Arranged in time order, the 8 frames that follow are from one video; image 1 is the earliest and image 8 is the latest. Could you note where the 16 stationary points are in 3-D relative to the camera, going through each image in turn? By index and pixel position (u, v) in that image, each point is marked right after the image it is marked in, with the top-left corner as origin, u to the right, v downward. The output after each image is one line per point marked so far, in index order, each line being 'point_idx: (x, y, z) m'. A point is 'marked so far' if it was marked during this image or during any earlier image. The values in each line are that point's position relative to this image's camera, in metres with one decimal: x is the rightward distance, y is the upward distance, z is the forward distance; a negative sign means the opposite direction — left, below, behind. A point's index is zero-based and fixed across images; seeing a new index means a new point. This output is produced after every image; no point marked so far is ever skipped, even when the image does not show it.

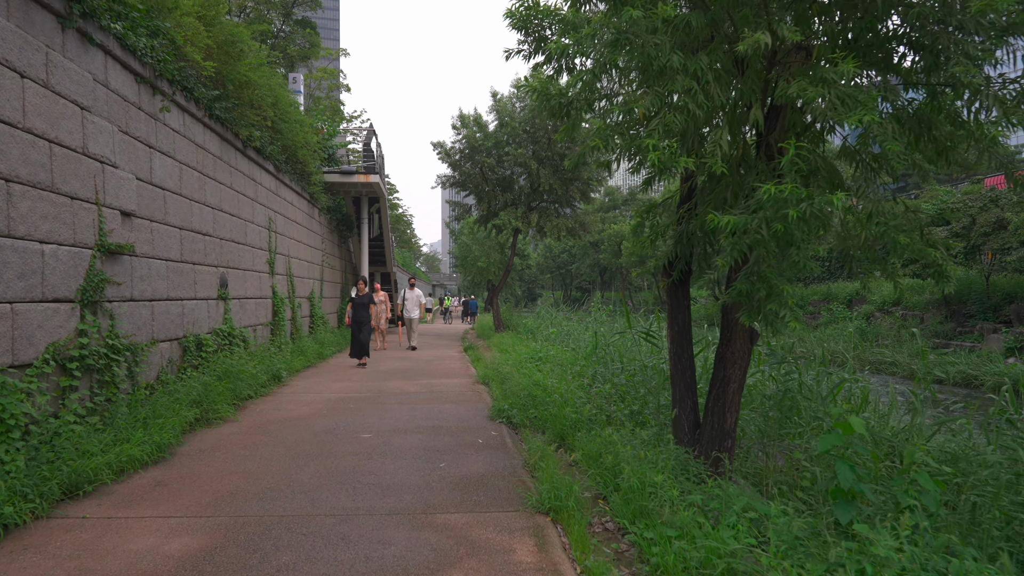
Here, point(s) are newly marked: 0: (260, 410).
0: (-2.5, -1.2, +6.9) m
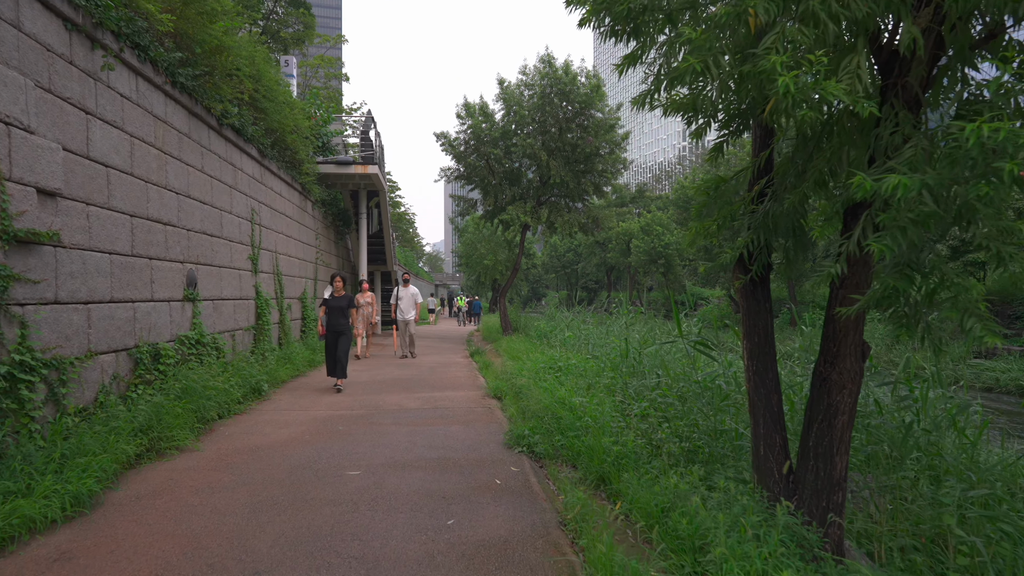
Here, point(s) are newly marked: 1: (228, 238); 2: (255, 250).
0: (-2.3, -1.2, +5.7) m
1: (-3.3, +0.6, +8.1) m
2: (-3.4, +0.5, +9.4) m
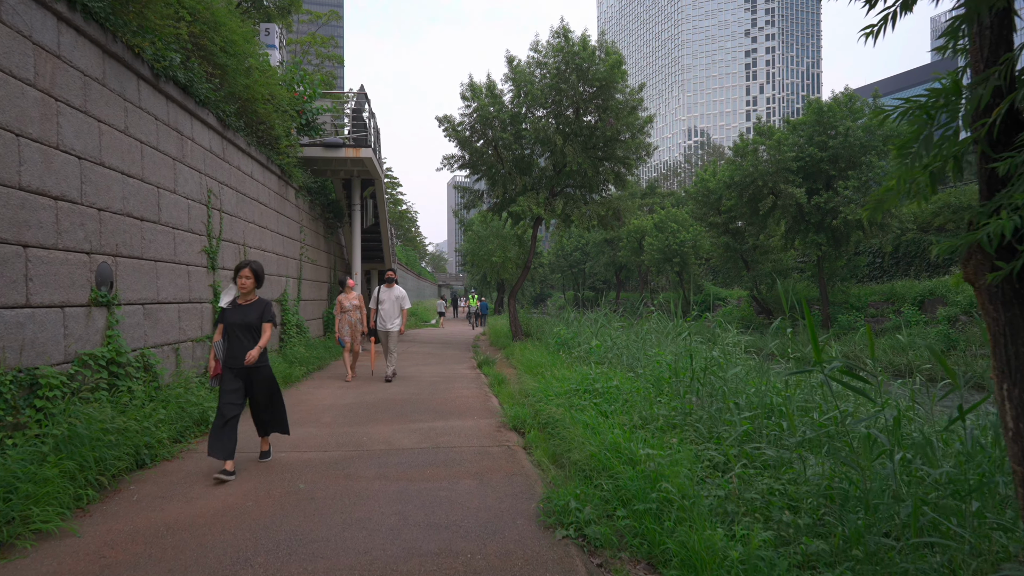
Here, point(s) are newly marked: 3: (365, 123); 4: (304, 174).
0: (-2.1, -1.2, +3.9) m
1: (-3.1, +0.6, +6.3) m
2: (-3.2, +0.5, +7.6) m
3: (-2.7, +3.1, +13.1) m
4: (-3.7, +2.0, +12.4) m
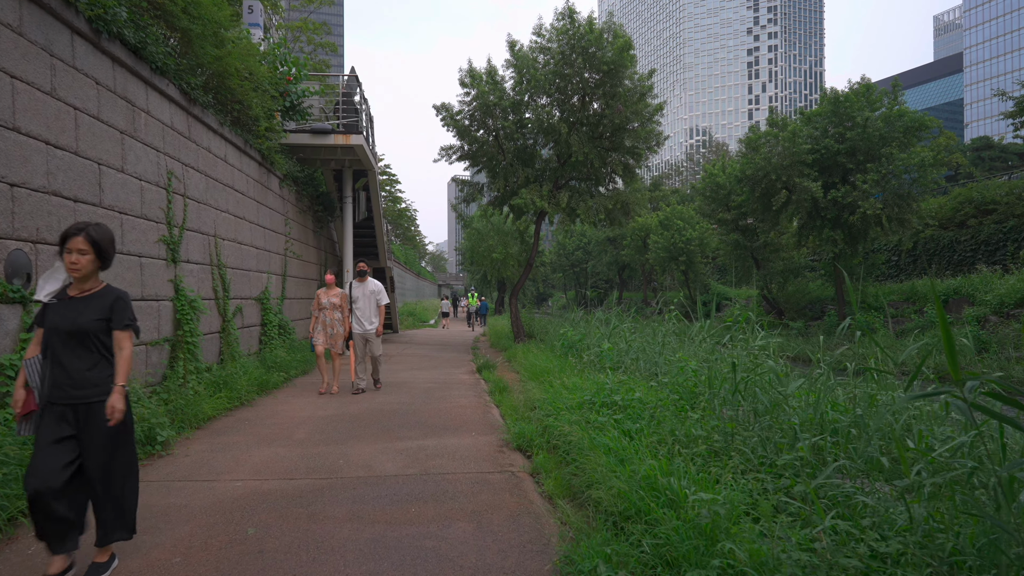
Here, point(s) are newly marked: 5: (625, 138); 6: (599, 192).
0: (-2.1, -1.2, +3.0) m
1: (-3.1, +0.6, +5.4) m
2: (-3.2, +0.5, +6.6) m
3: (-2.7, +3.1, +12.2) m
4: (-3.7, +2.1, +11.4) m
5: (+2.5, +3.3, +15.5) m
6: (+2.0, +2.2, +16.2) m
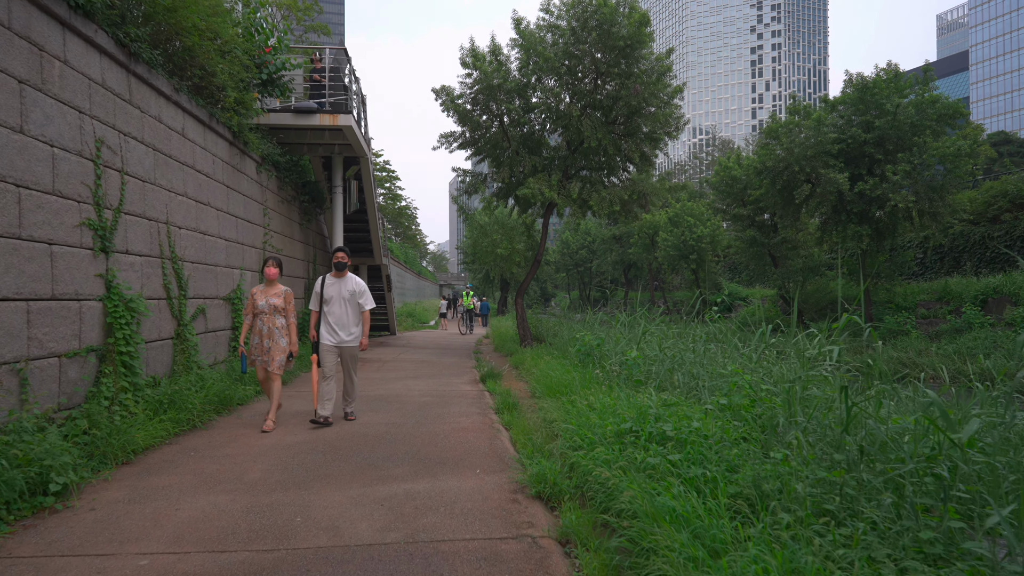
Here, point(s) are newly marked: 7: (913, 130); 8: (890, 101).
0: (-2.0, -1.1, +1.7) m
1: (-3.0, +0.6, +4.1) m
2: (-3.1, +0.6, +5.3) m
3: (-2.6, +3.2, +10.9) m
4: (-3.5, +2.1, +10.2) m
5: (+2.6, +3.4, +14.2) m
6: (+2.1, +2.3, +15.0) m
7: (+10.3, +4.0, +17.9) m
8: (+9.8, +4.9, +18.1) m
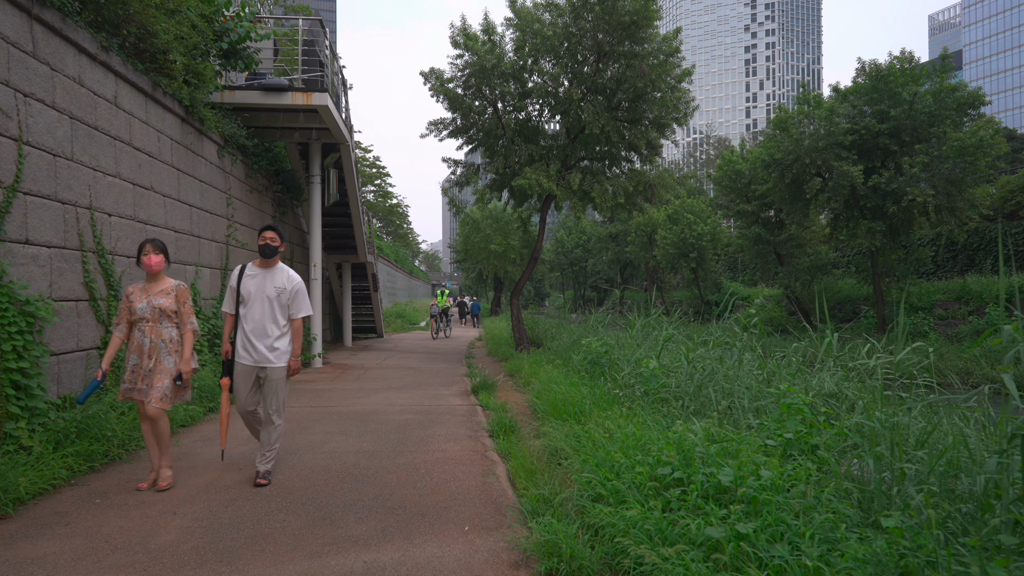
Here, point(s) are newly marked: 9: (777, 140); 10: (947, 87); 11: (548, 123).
0: (-2.0, -1.1, +0.6) m
1: (-3.0, +0.7, +3.0) m
2: (-3.1, +0.6, +4.2) m
3: (-2.7, +3.2, +9.8) m
4: (-3.6, +2.1, +9.0) m
5: (+2.5, +3.4, +13.1) m
6: (+2.0, +2.3, +13.9) m
7: (+10.1, +4.1, +16.9) m
8: (+9.7, +4.9, +17.1) m
9: (+7.4, +4.2, +19.6) m
10: (+10.5, +4.8, +16.8) m
11: (+0.7, +3.2, +13.6) m
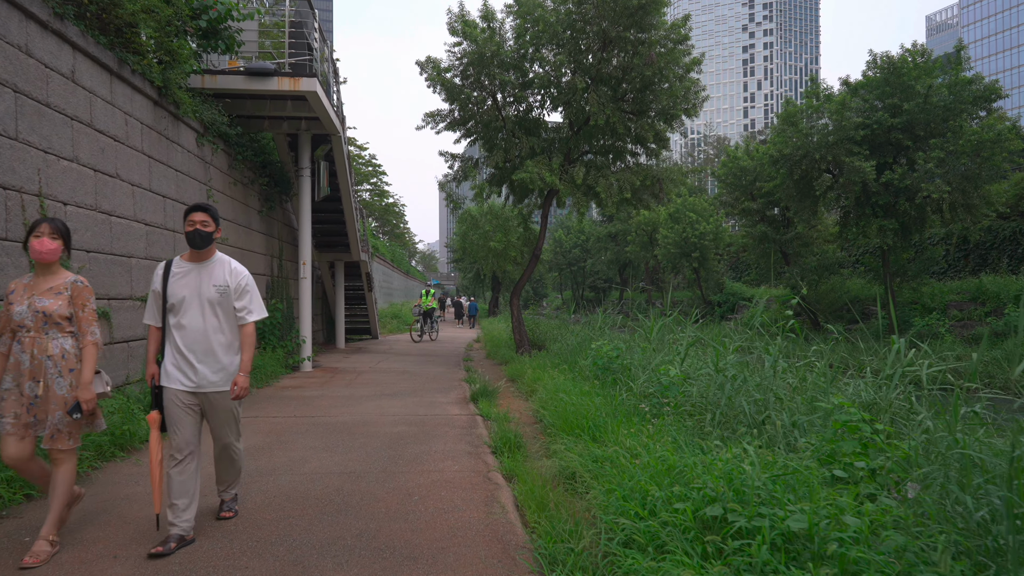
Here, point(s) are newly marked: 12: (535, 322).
0: (-1.9, -1.1, 0.0) m
1: (-2.9, +0.7, +2.4) m
2: (-3.1, +0.6, +3.6) m
3: (-2.6, +3.2, +9.2) m
4: (-3.6, +2.1, +8.4) m
5: (+2.5, +3.4, +12.5) m
6: (+2.0, +2.3, +13.2) m
7: (+10.1, +4.1, +16.3) m
8: (+9.7, +4.9, +16.5) m
9: (+7.4, +4.2, +19.0) m
10: (+10.4, +4.8, +16.2) m
11: (+0.7, +3.2, +13.0) m
12: (+0.5, -0.8, +15.8) m
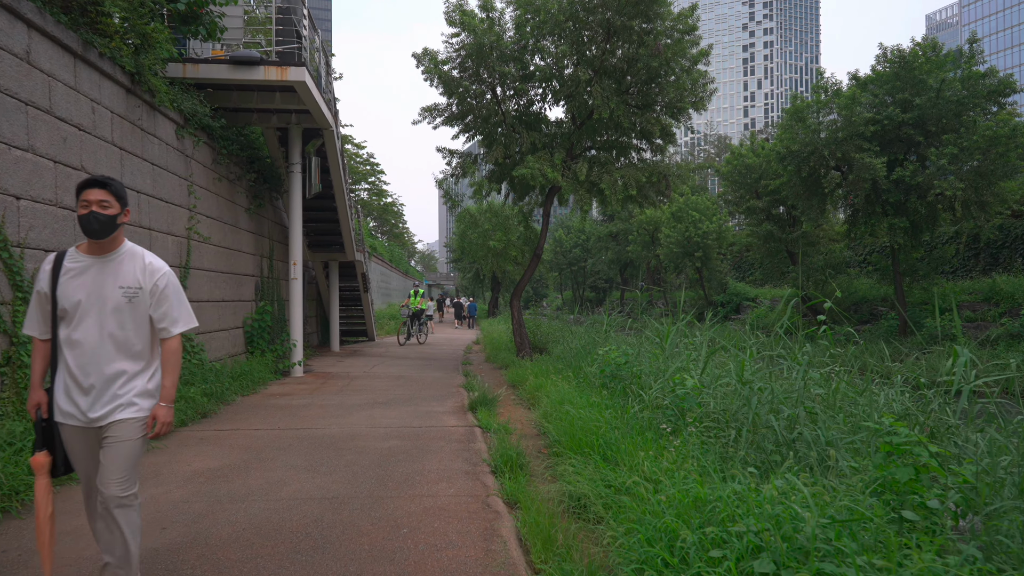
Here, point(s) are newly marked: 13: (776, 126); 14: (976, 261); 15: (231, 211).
0: (-1.9, -1.1, -0.5) m
1: (-2.9, +0.7, +1.9) m
2: (-3.0, +0.6, +3.1) m
3: (-2.6, +3.2, +8.7) m
4: (-3.6, +2.1, +7.9) m
5: (+2.5, +3.4, +12.0) m
6: (+2.0, +2.3, +12.8) m
7: (+10.1, +4.1, +15.8) m
8: (+9.7, +4.9, +16.0) m
9: (+7.4, +4.2, +18.5) m
10: (+10.4, +4.8, +15.7) m
11: (+0.7, +3.2, +12.5) m
12: (+0.5, -0.8, +15.3) m
13: (+7.5, +4.6, +19.7) m
14: (+13.1, +0.8, +19.6) m
15: (-3.7, +1.0, +9.4) m
